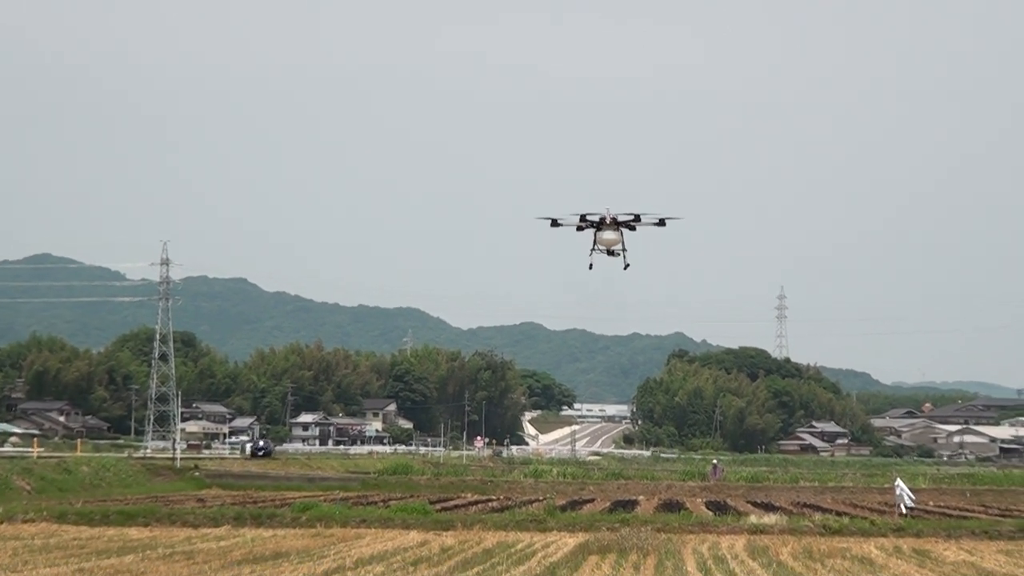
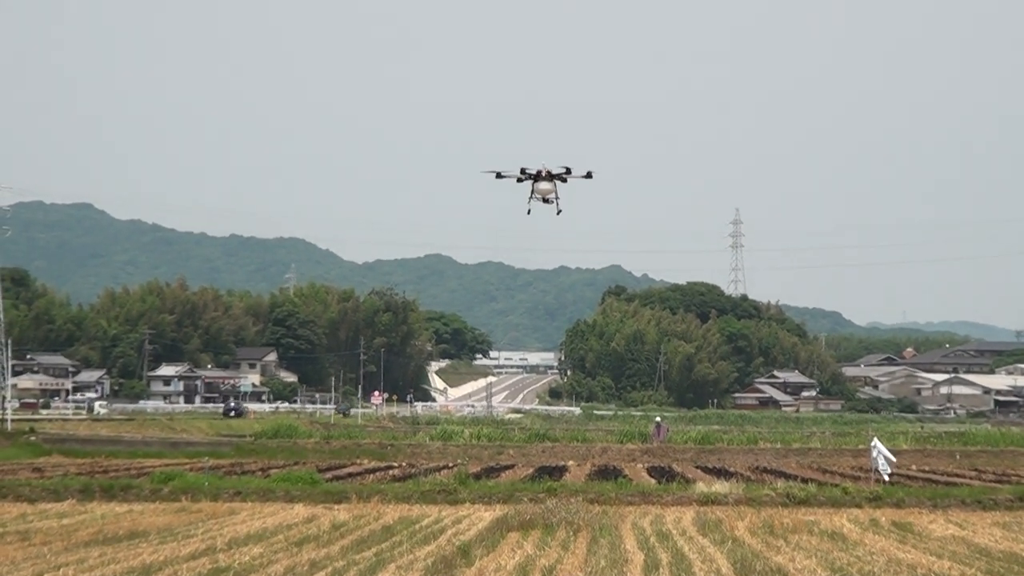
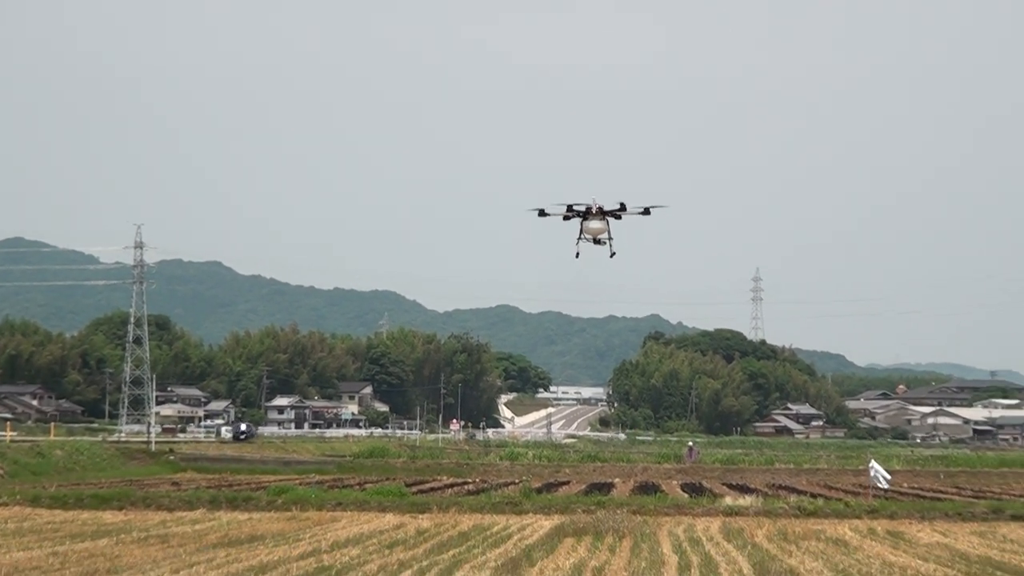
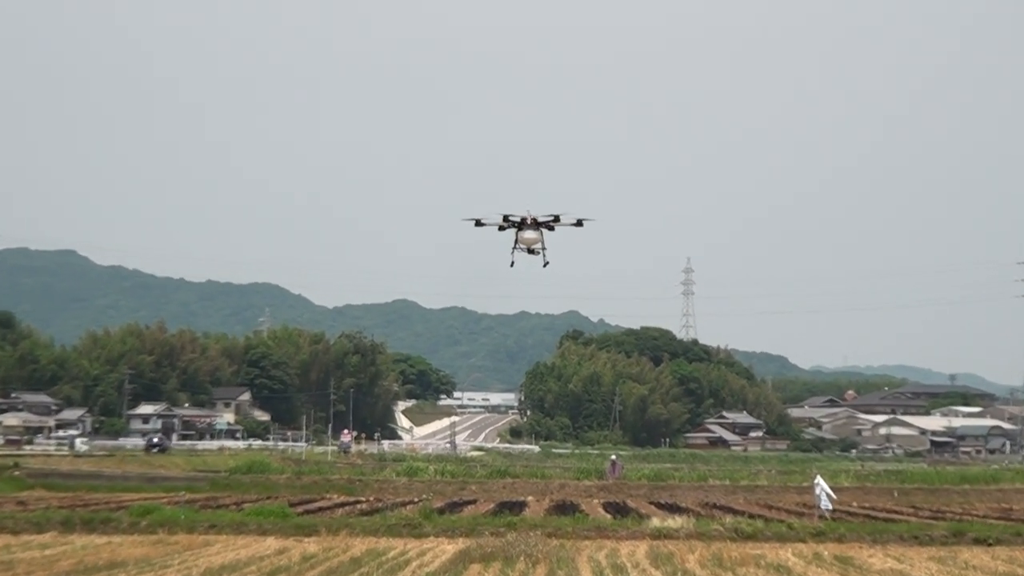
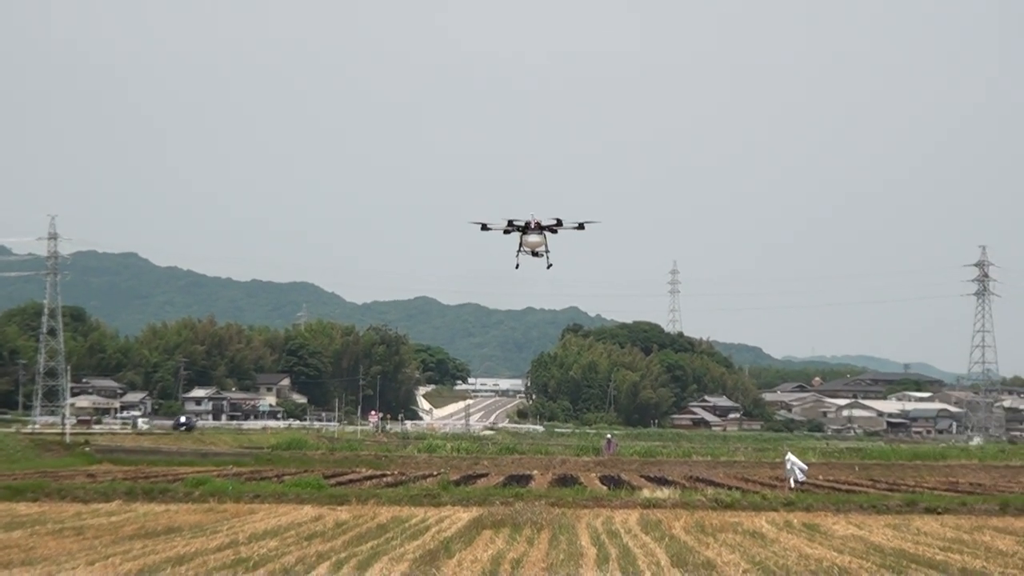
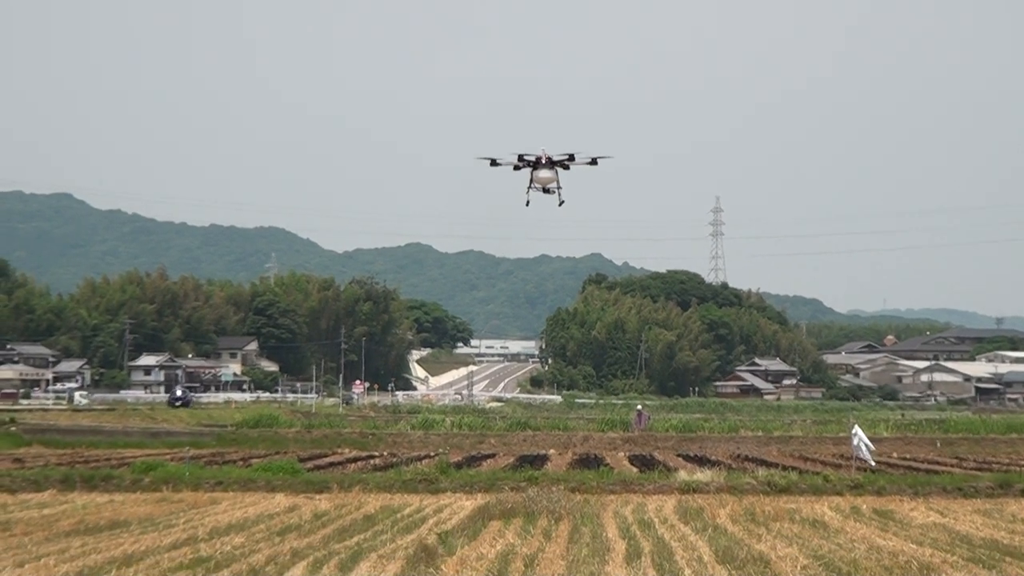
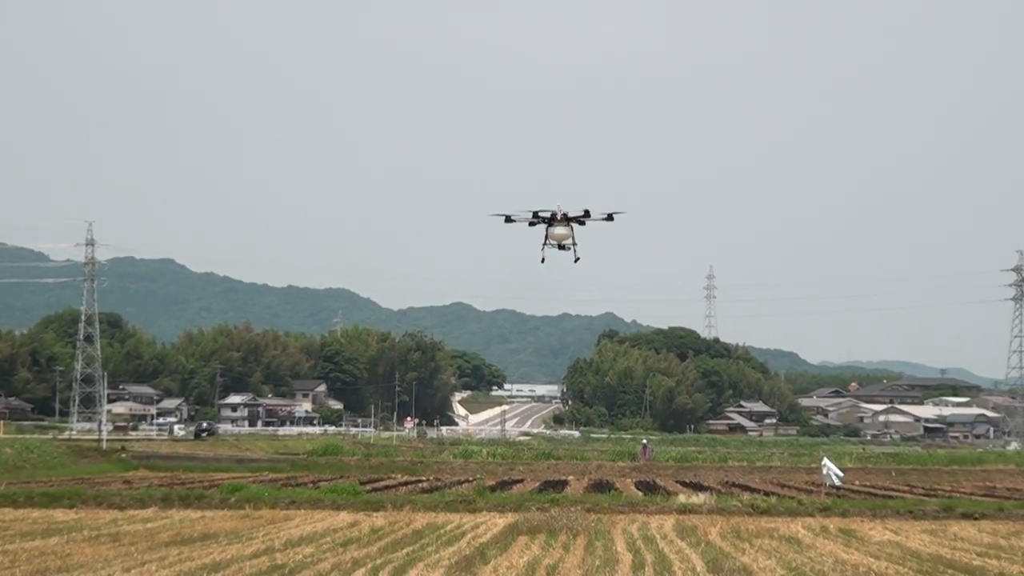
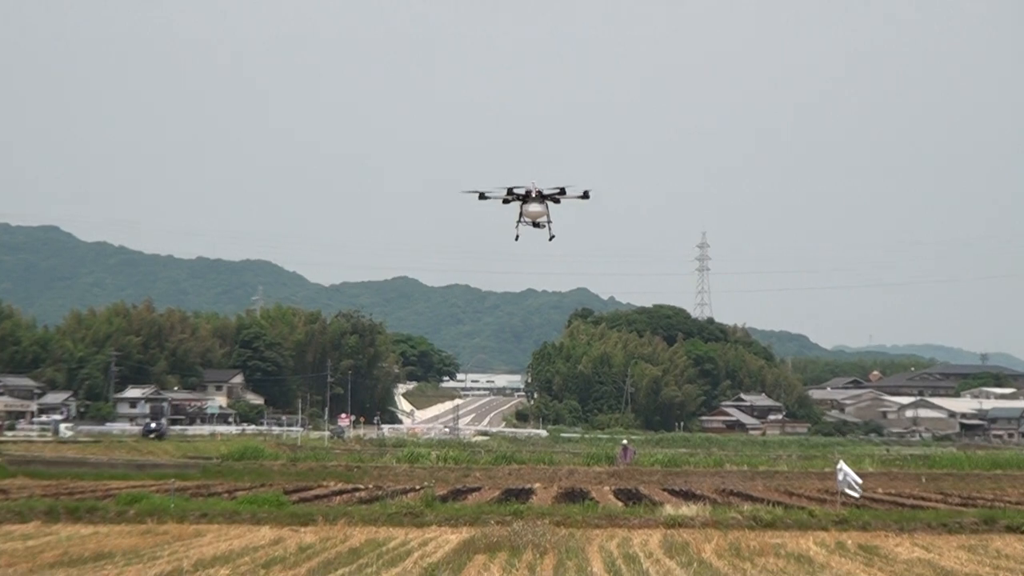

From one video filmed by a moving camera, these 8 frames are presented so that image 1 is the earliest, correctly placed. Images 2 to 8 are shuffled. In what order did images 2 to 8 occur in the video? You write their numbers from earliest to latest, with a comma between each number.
3, 7, 5, 4, 8, 6, 2
